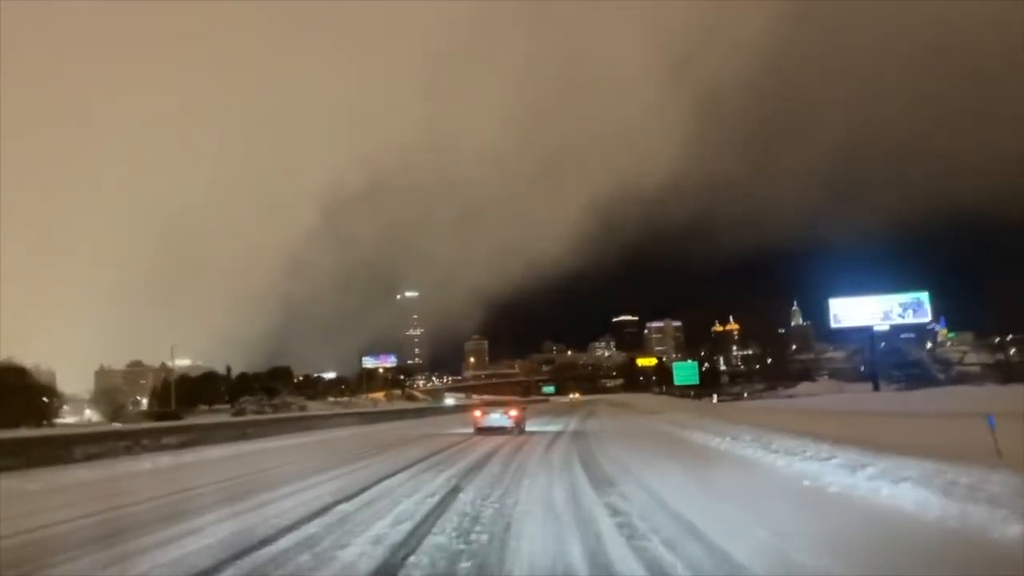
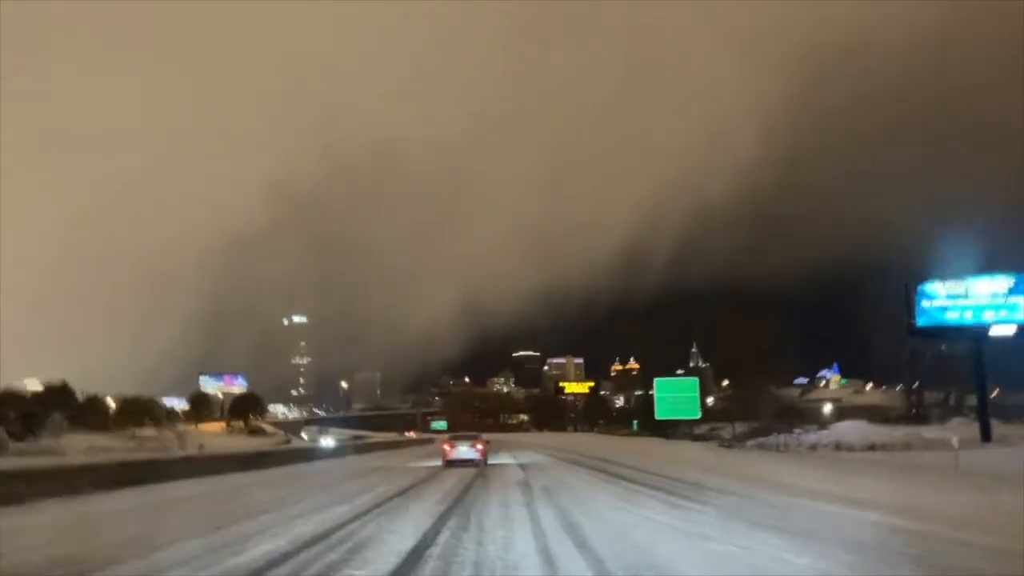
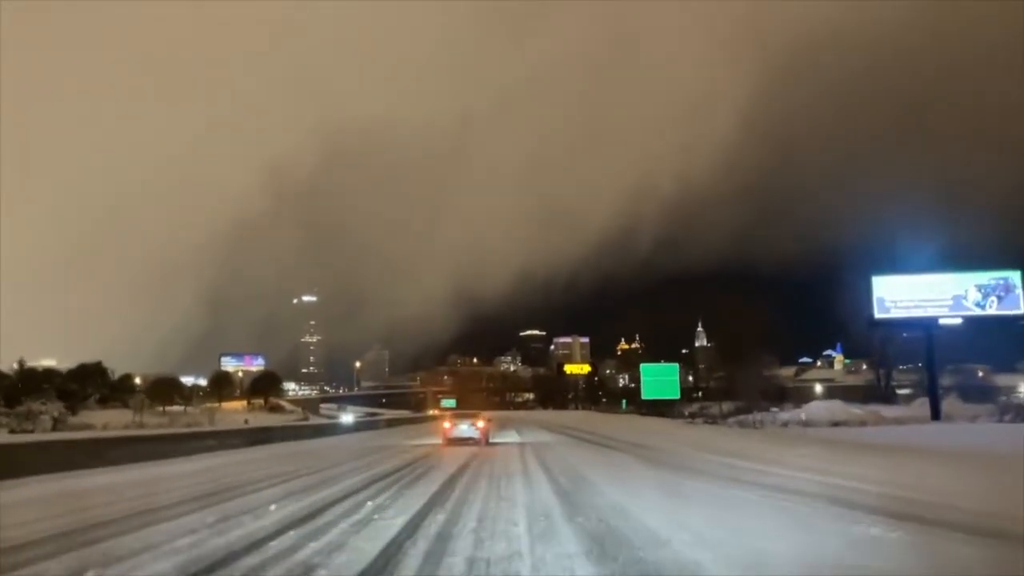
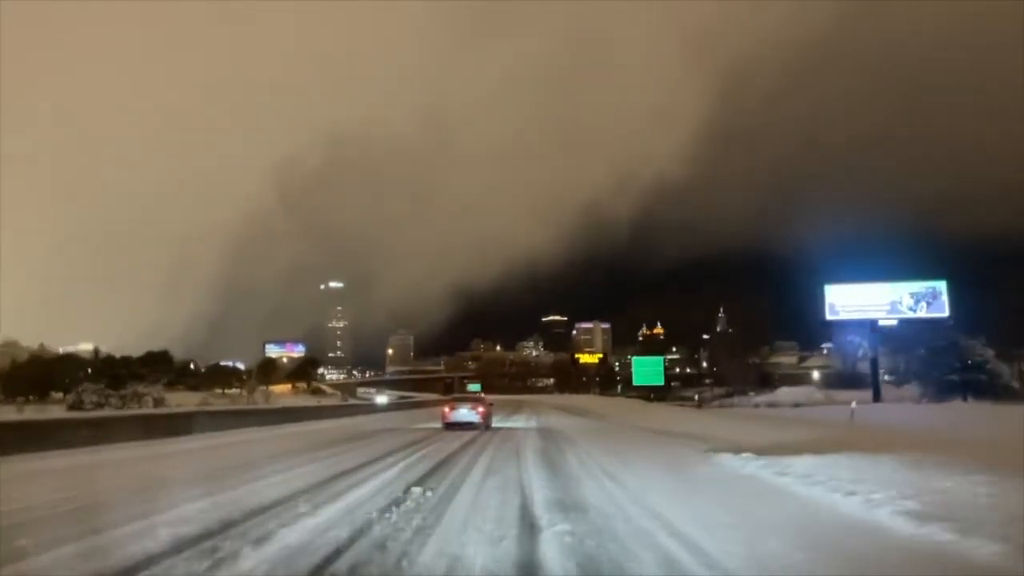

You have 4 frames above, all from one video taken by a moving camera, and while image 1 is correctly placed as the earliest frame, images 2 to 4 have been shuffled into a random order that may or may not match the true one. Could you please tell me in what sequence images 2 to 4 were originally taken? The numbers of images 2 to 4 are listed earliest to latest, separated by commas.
4, 3, 2
